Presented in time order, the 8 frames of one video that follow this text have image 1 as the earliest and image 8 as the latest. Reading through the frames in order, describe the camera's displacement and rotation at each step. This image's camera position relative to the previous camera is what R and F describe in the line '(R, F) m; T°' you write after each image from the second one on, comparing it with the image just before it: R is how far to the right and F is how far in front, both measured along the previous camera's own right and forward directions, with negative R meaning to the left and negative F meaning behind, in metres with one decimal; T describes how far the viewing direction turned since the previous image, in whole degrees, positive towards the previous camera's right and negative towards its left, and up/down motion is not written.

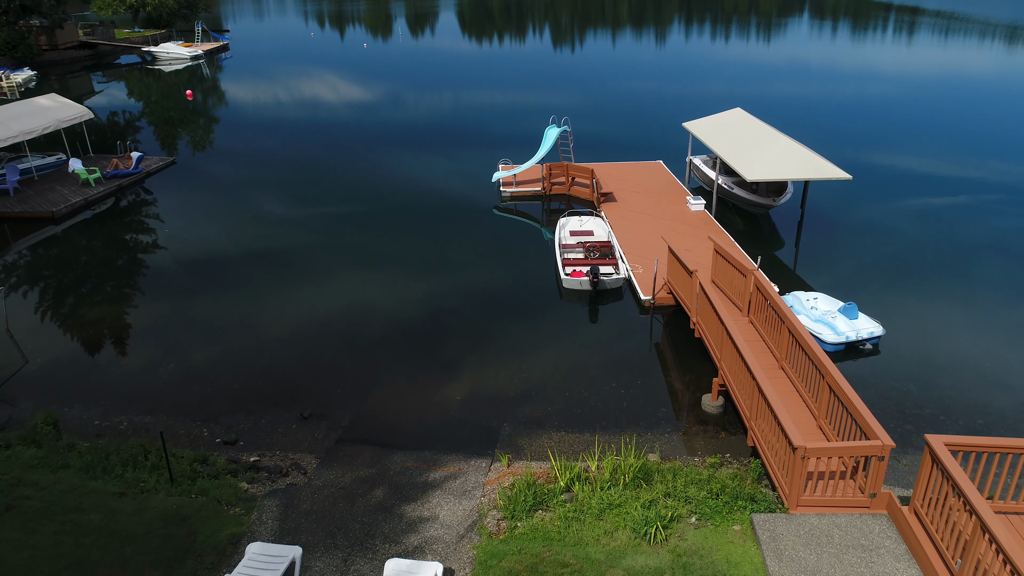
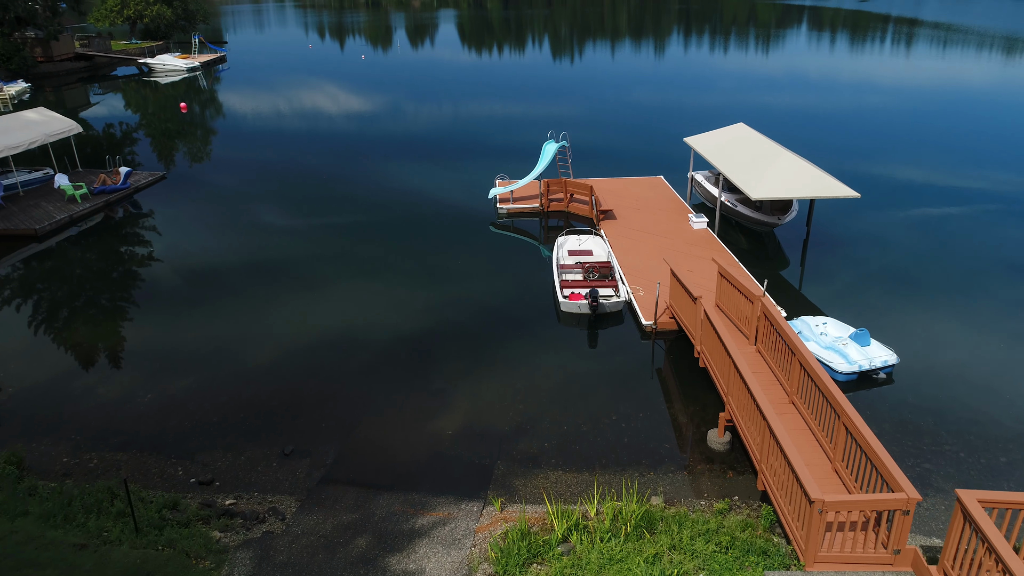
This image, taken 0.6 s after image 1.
(+0.1, +0.4) m; 0°
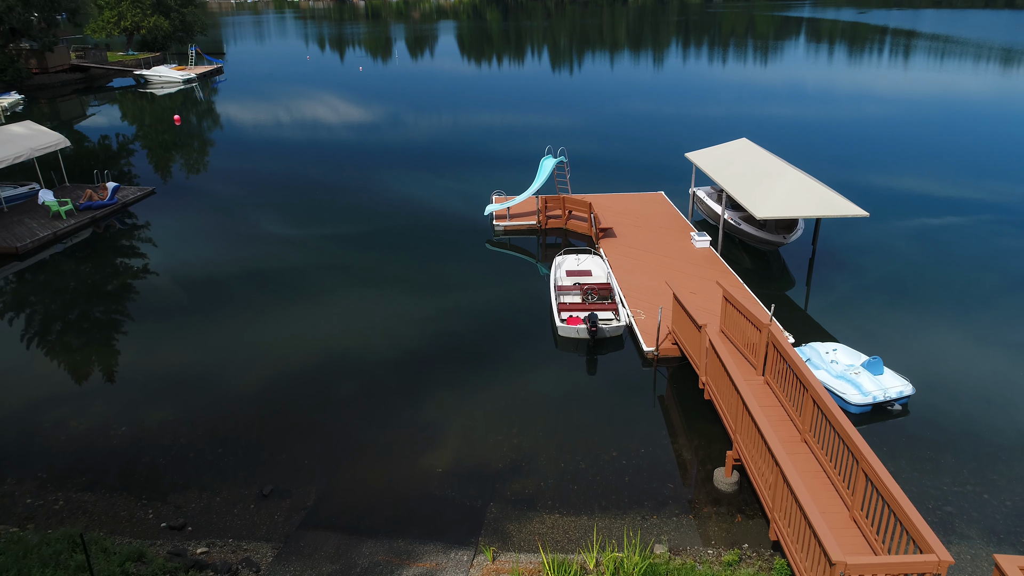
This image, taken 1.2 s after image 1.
(+0.1, +0.4) m; 0°
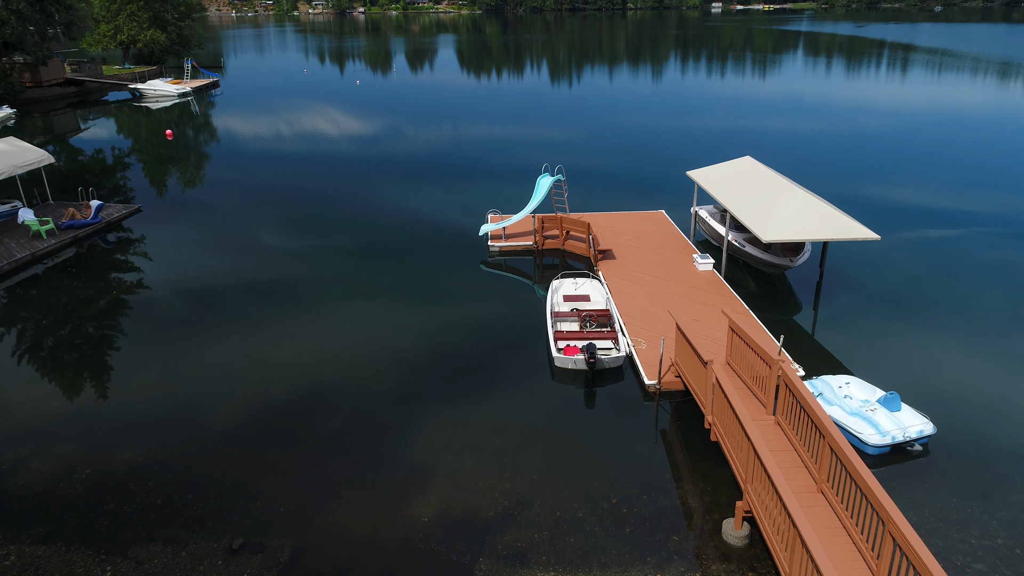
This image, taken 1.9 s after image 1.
(+0.1, +0.5) m; 0°
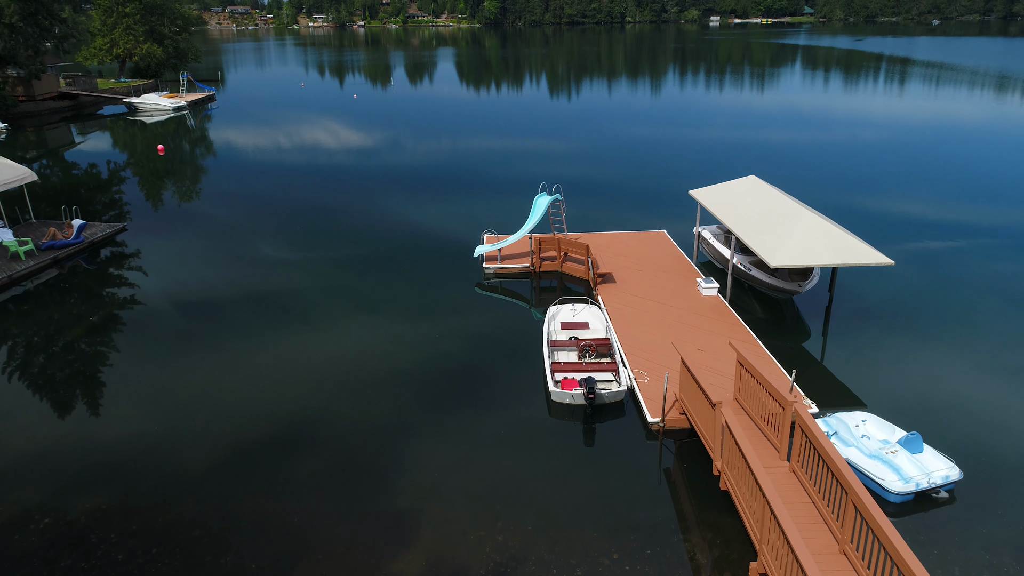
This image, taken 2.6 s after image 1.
(+0.1, +0.5) m; 0°
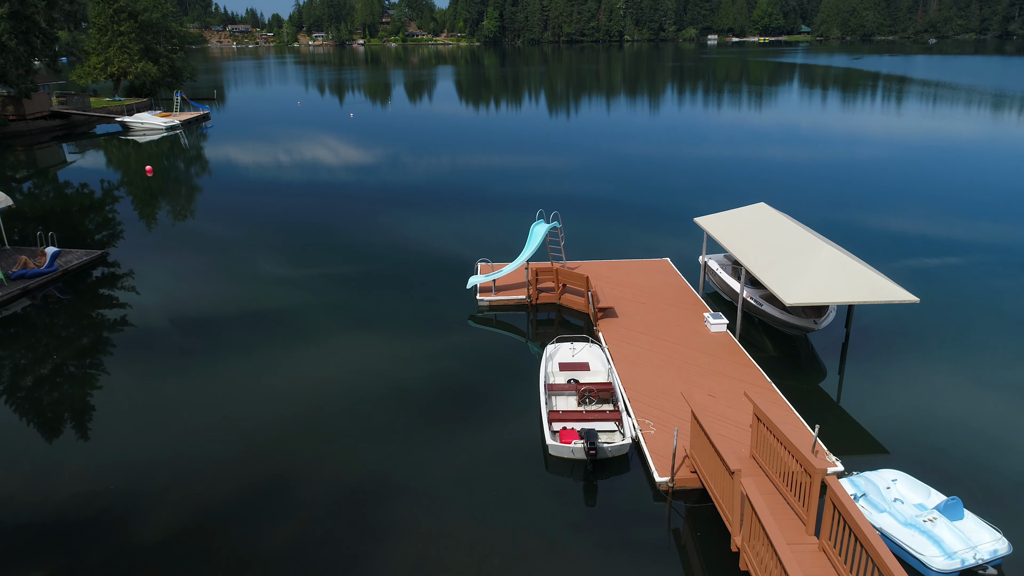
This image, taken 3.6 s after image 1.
(+0.1, +0.7) m; 0°
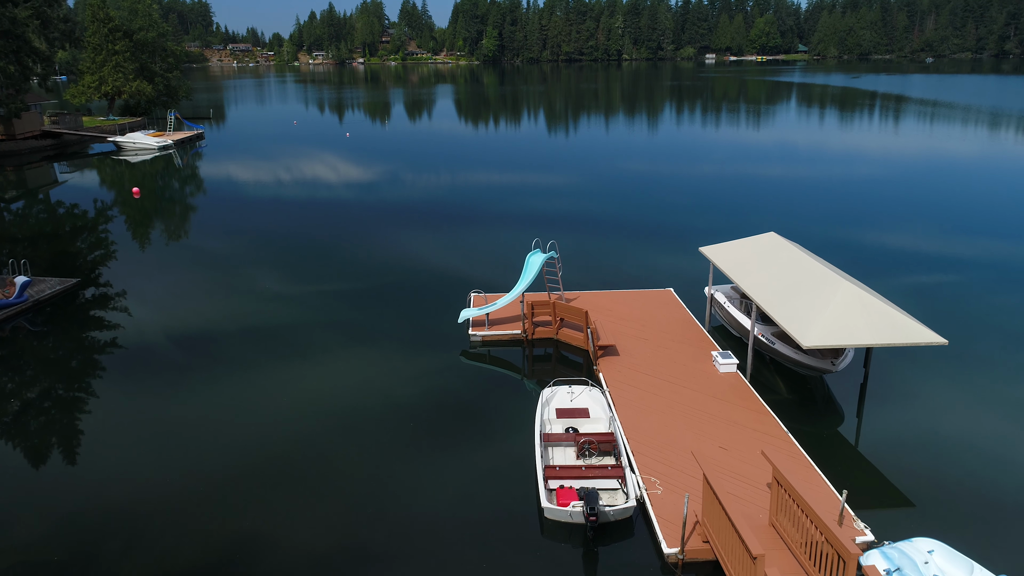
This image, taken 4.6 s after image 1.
(+0.1, +0.6) m; 0°
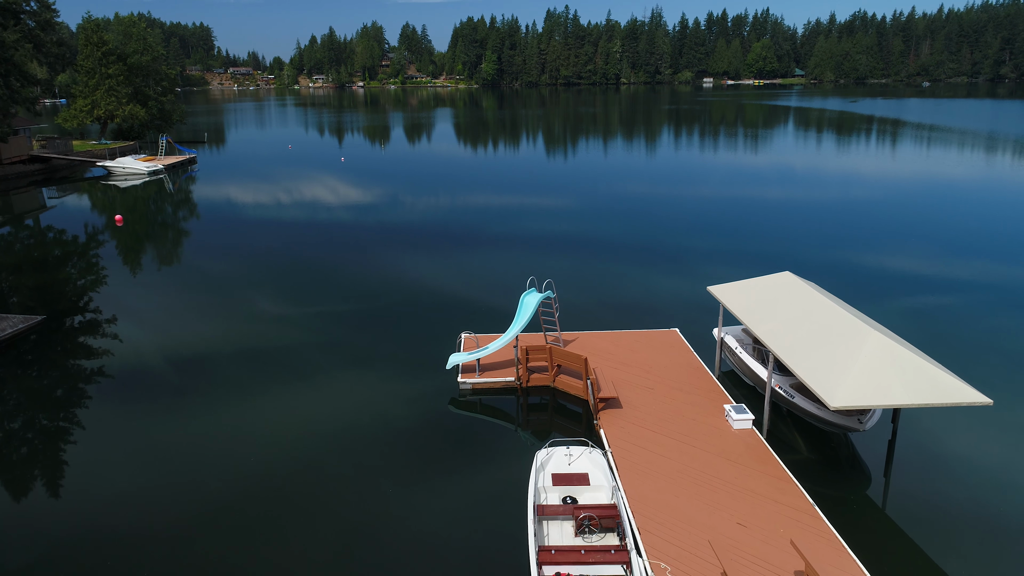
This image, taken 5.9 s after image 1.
(+0.1, +0.8) m; 0°
